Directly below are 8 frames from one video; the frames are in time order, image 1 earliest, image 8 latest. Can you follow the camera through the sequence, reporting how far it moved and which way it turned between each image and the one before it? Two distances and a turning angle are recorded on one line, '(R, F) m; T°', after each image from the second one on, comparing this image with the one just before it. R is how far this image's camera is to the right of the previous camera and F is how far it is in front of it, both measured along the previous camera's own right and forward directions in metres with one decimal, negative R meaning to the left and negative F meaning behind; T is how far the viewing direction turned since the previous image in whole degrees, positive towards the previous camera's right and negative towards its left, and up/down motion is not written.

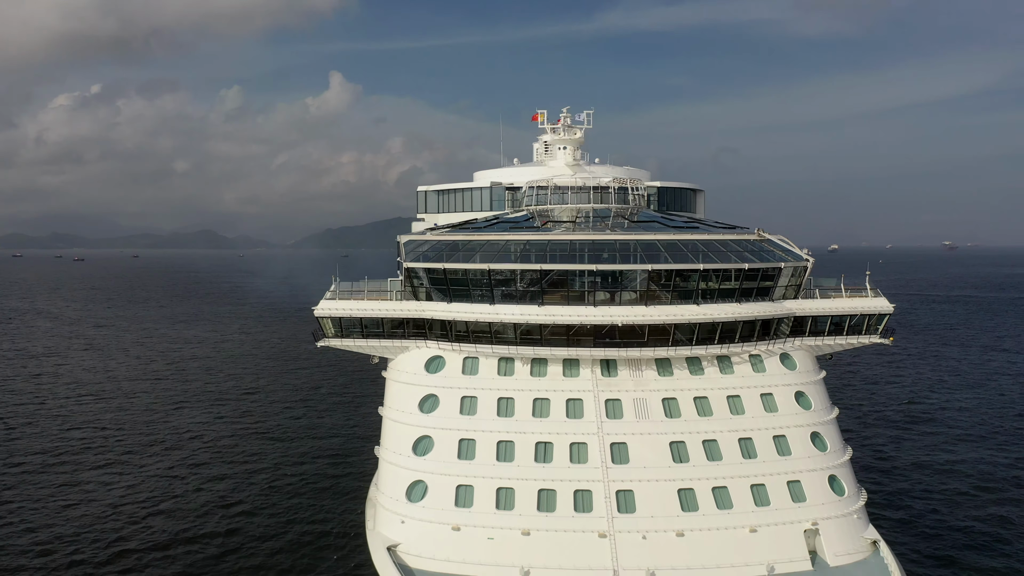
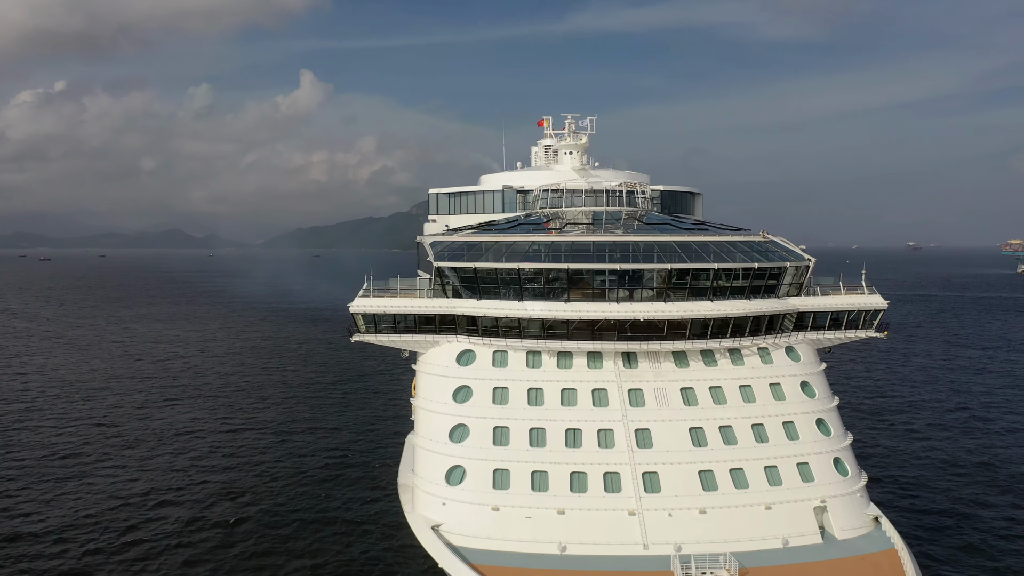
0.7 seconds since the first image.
(-1.0, -1.0) m; +2°
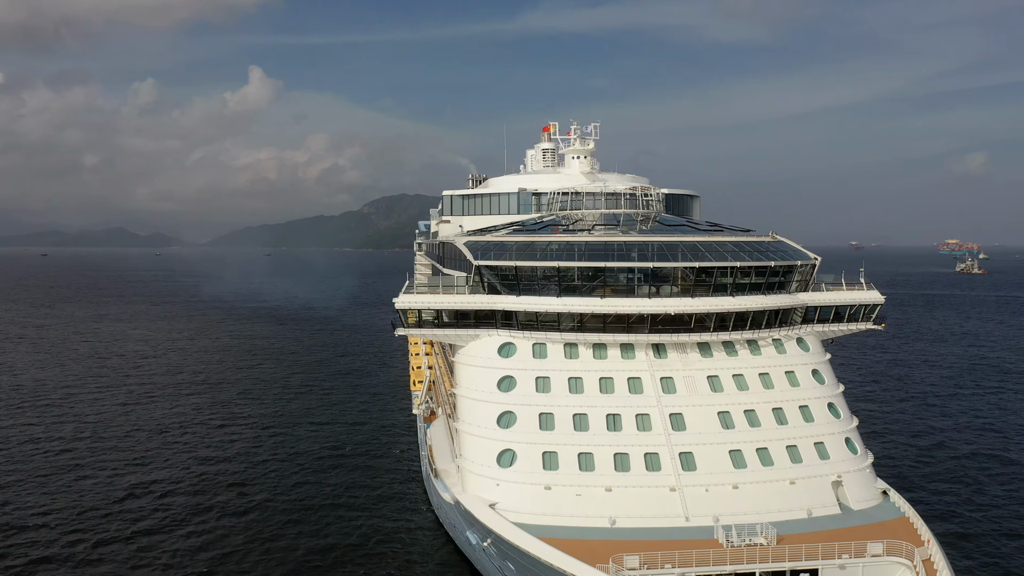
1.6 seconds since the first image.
(-1.8, -1.2) m; +3°
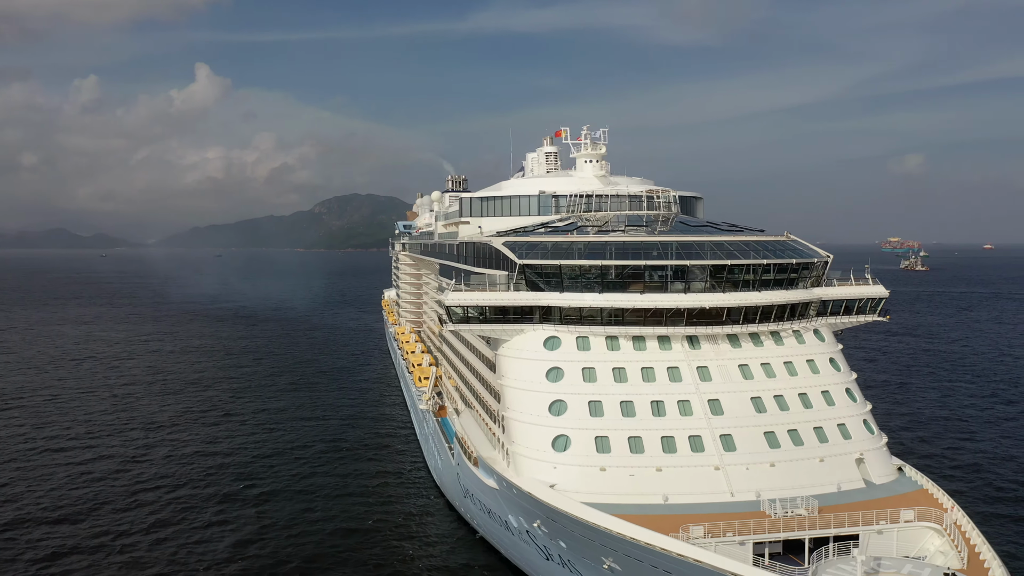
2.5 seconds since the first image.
(-2.0, -1.1) m; +3°
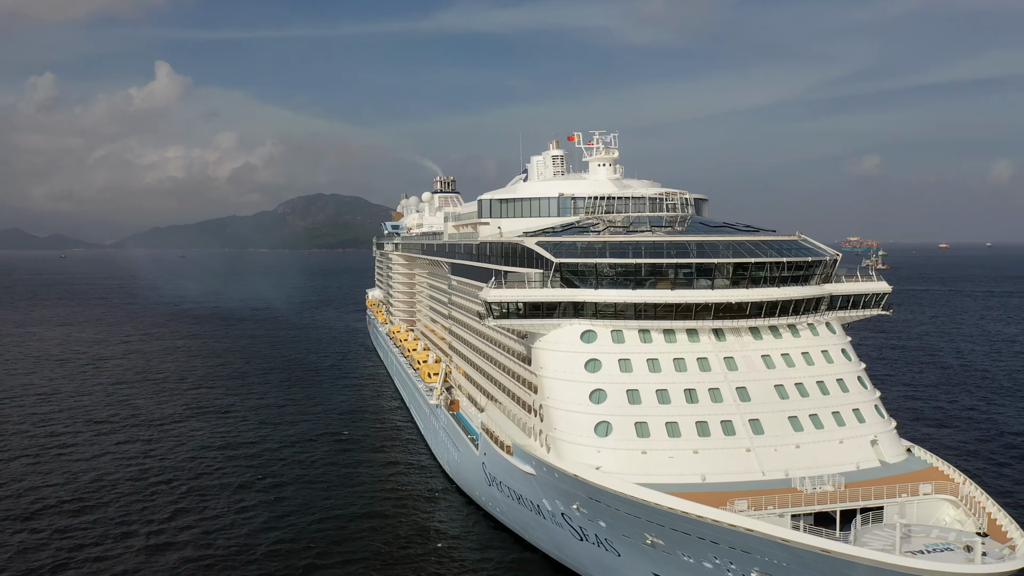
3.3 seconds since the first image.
(-1.7, -1.2) m; +2°
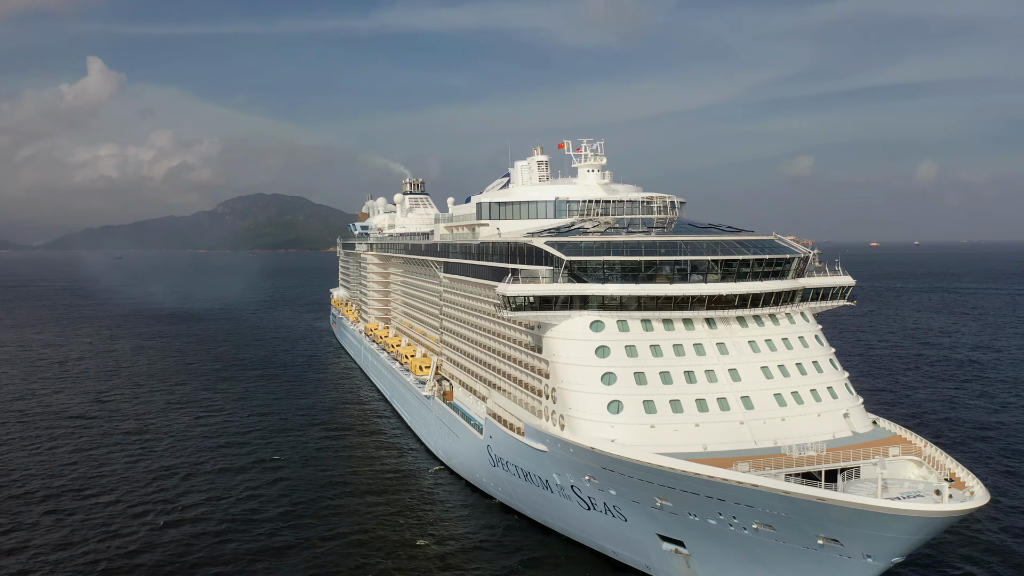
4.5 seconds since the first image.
(-1.9, -2.2) m; +4°
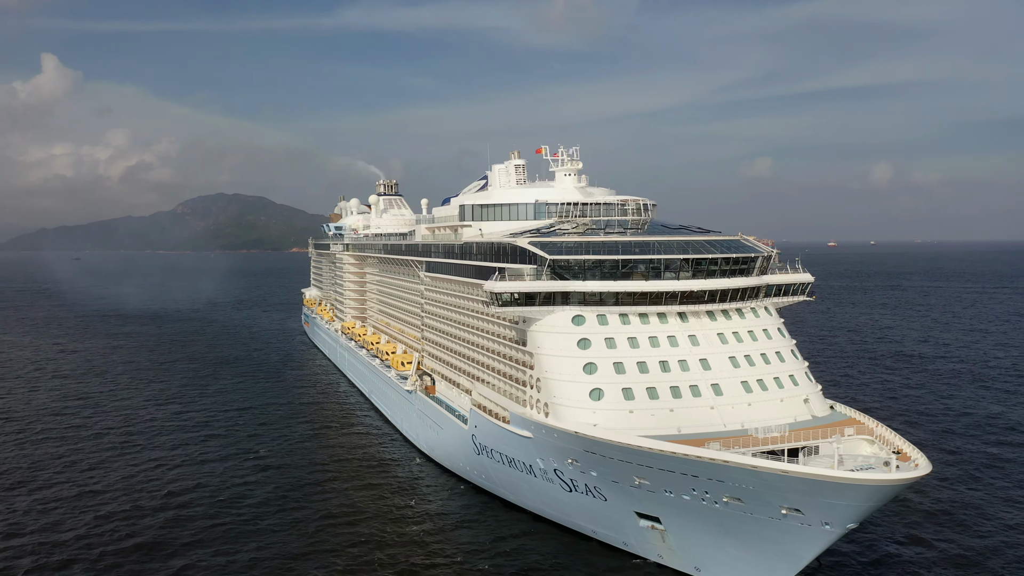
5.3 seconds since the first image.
(-0.7, -1.6) m; +2°
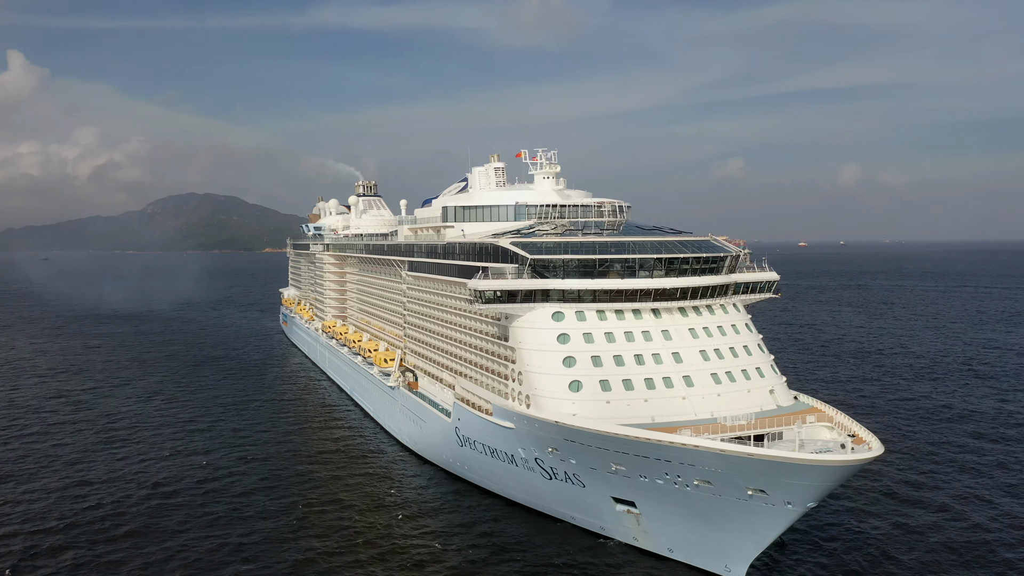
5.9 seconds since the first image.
(-0.3, -1.3) m; +2°
